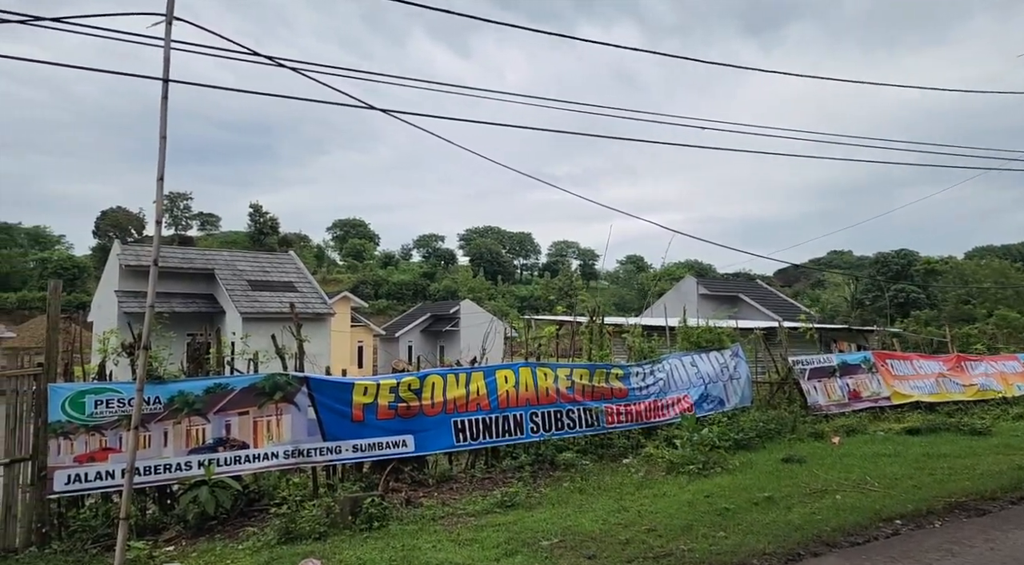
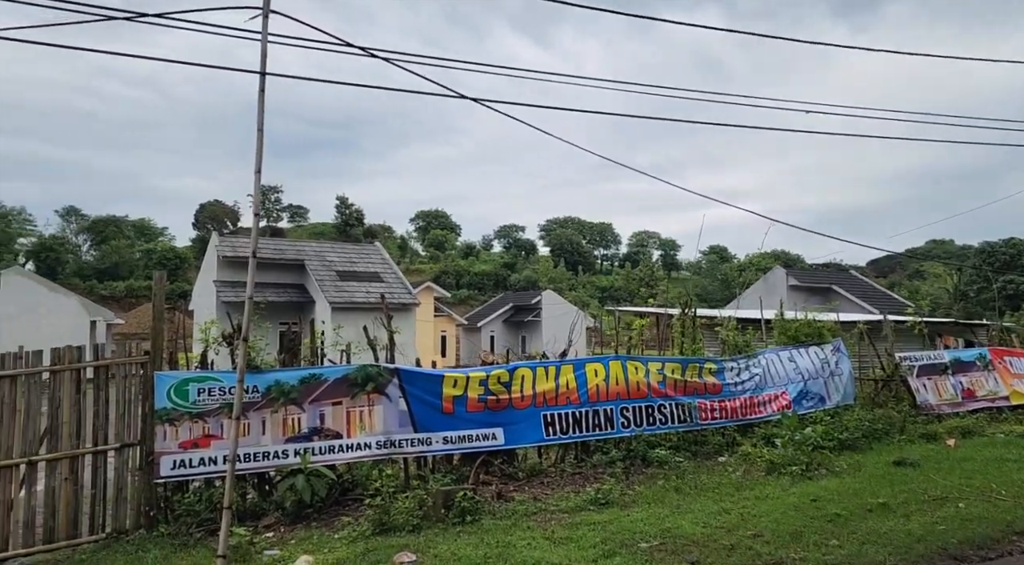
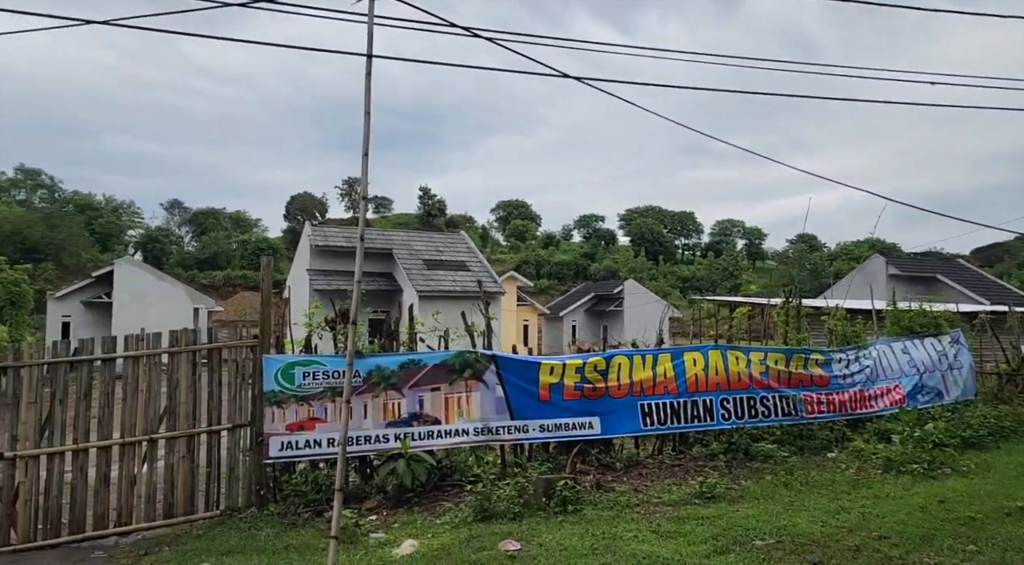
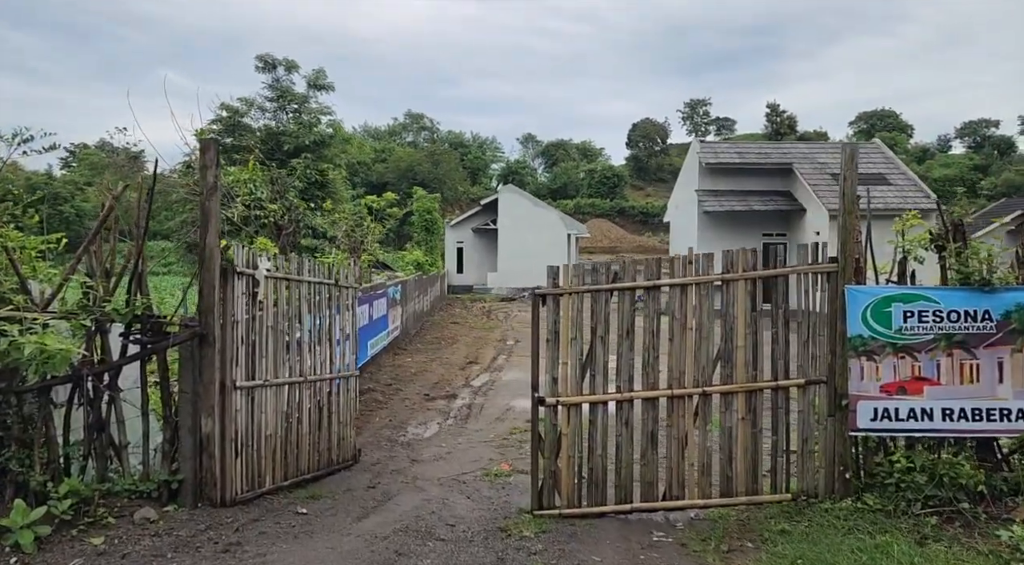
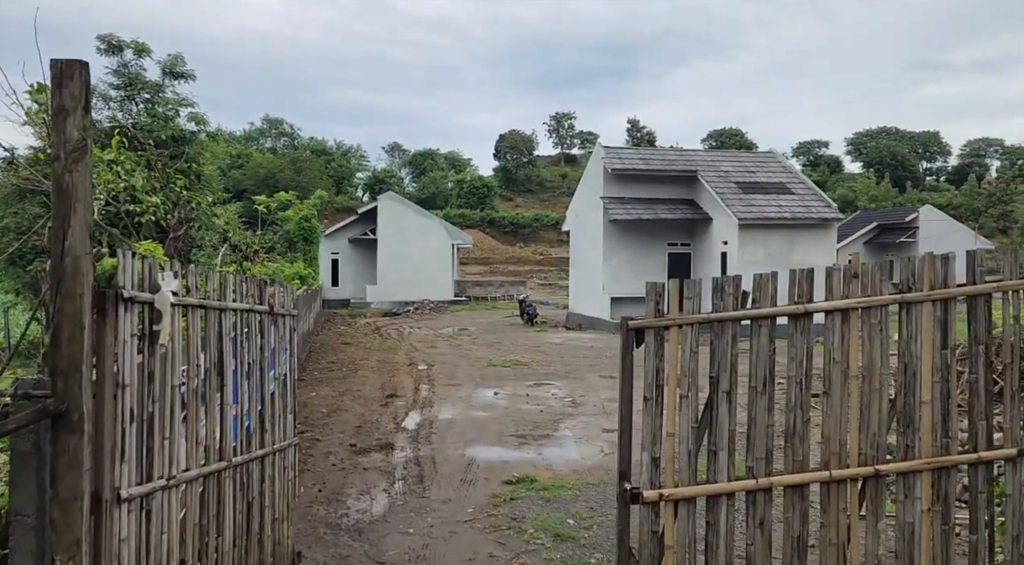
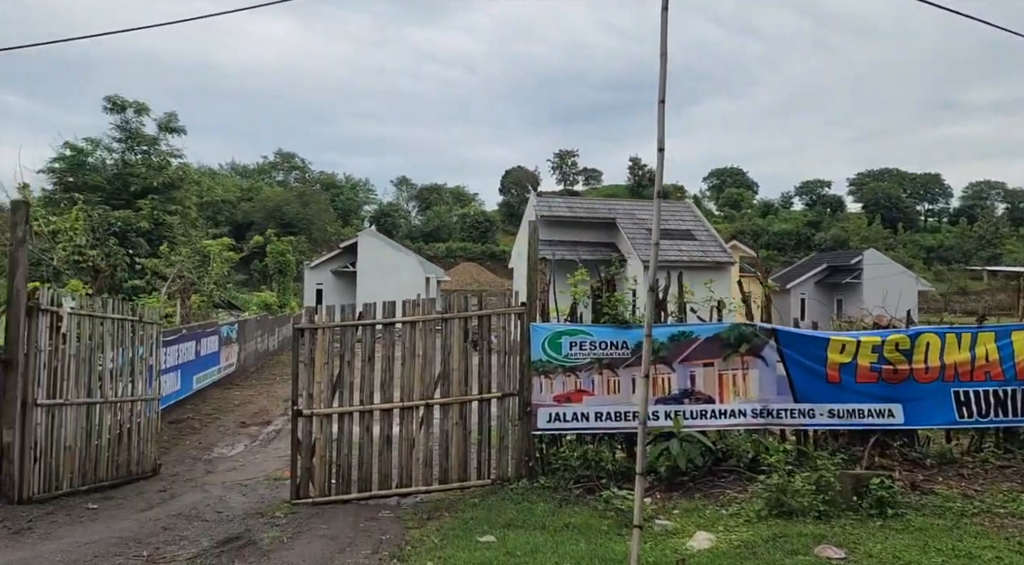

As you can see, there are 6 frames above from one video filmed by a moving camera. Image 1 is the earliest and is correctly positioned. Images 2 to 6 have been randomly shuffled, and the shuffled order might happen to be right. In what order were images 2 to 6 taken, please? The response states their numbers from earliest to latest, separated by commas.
2, 3, 6, 4, 5
